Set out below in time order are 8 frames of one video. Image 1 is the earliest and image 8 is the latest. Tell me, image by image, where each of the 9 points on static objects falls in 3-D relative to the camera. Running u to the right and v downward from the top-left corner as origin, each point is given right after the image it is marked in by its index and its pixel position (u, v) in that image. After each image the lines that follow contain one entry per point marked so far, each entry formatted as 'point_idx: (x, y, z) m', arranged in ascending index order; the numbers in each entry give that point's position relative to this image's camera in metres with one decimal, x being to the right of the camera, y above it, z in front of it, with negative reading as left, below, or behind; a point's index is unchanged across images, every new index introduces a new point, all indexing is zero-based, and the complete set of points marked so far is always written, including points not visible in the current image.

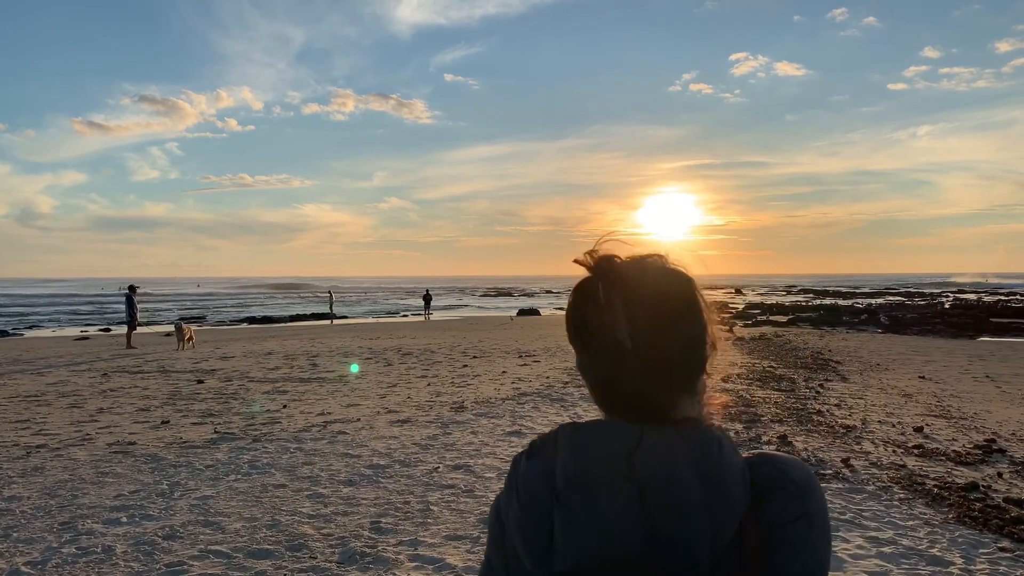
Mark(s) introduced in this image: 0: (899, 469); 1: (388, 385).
0: (+4.3, -2.0, +7.0) m
1: (-2.7, -2.0, +13.9) m
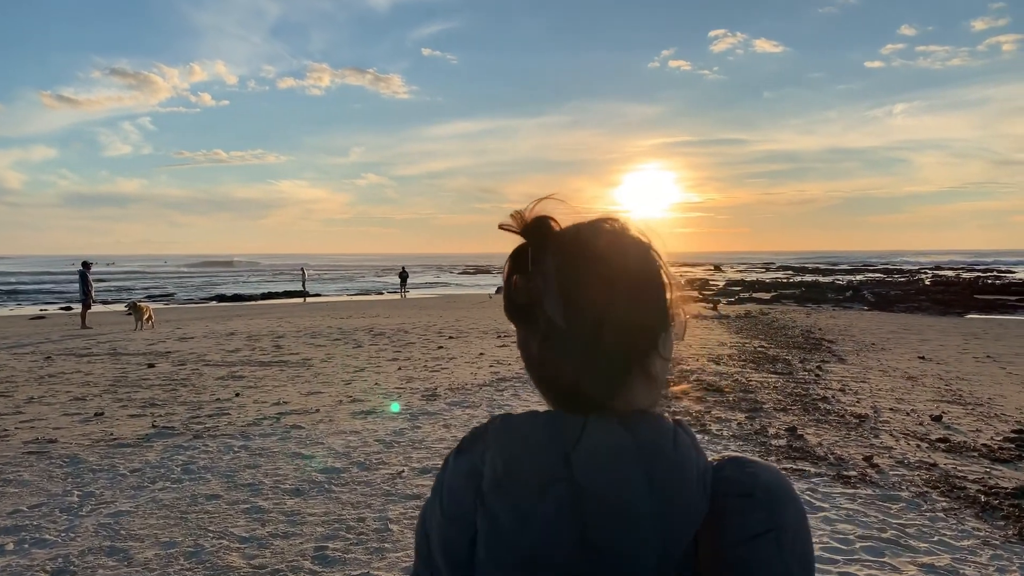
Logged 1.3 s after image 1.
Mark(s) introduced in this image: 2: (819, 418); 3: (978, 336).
0: (+4.1, -1.8, +6.2) m
1: (-3.2, -1.6, +12.8) m
2: (+4.1, -1.7, +8.3) m
3: (+12.5, -1.4, +17.0) m
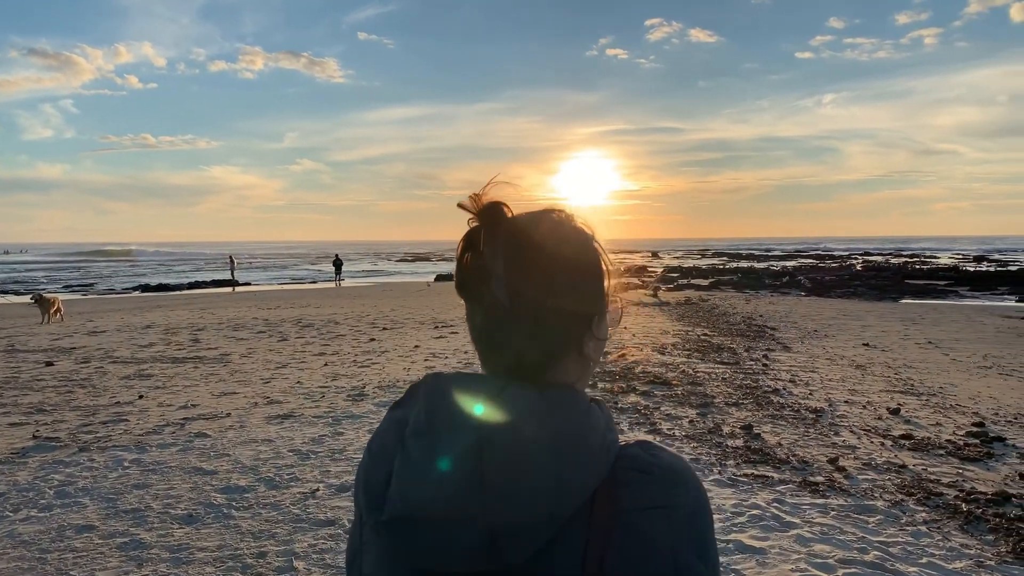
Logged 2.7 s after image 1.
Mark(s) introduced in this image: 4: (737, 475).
0: (+3.5, -1.6, +5.7) m
1: (-4.3, -1.4, +11.6) m
2: (+3.3, -1.6, +7.8) m
3: (+10.9, -0.9, +17.2) m
4: (+2.0, -1.7, +5.6) m
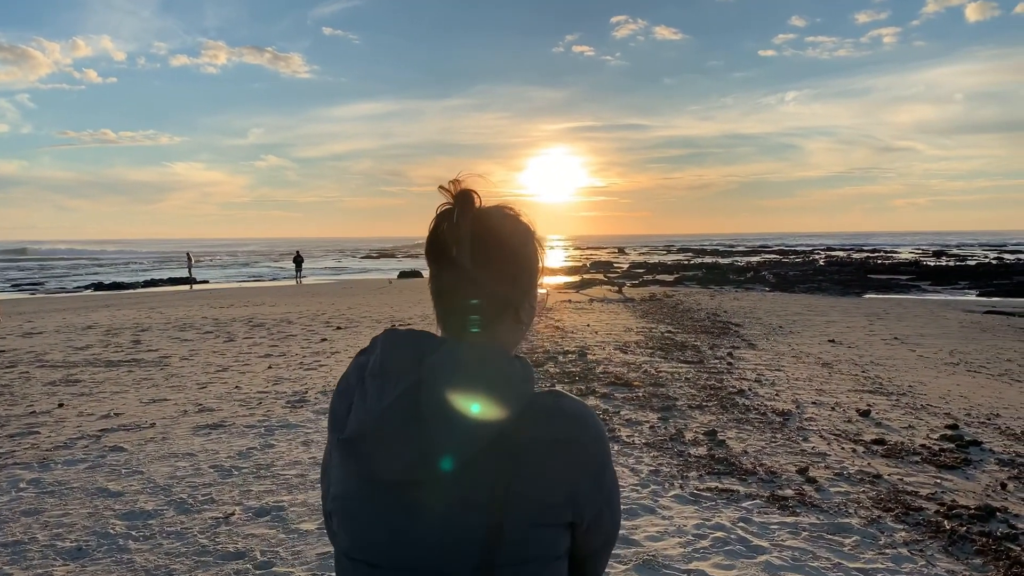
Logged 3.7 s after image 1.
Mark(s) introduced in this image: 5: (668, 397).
0: (+3.0, -1.6, +5.2) m
1: (-5.1, -1.3, +10.8) m
2: (+2.7, -1.5, +7.4) m
3: (+9.9, -0.8, +17.1) m
4: (+1.5, -1.6, +5.1) m
5: (+2.1, -1.5, +8.4) m
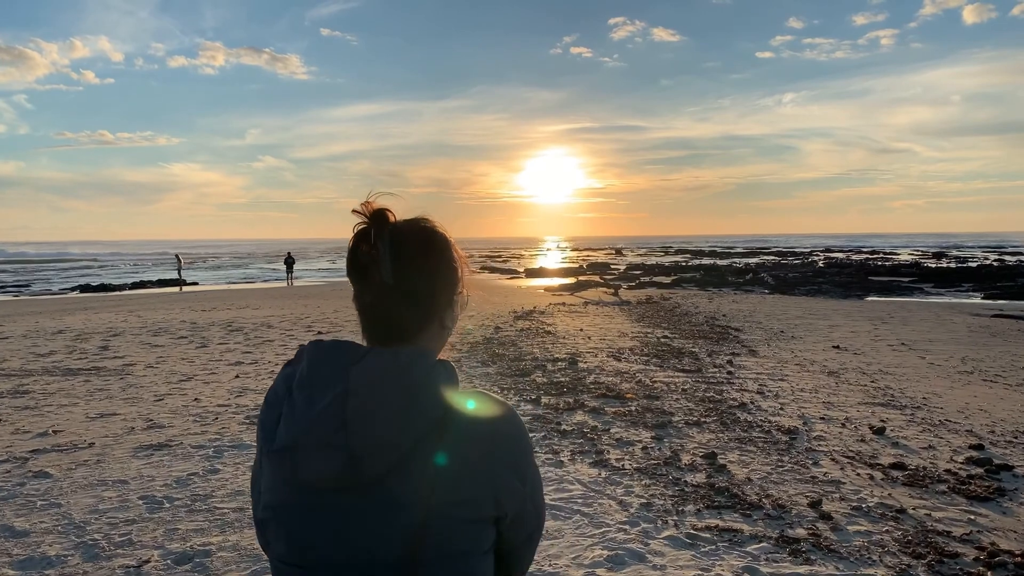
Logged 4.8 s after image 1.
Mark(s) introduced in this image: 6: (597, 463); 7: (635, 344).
0: (+2.8, -1.7, +4.6) m
1: (-5.3, -1.4, +10.1) m
2: (+2.4, -1.6, +6.7) m
3: (+9.6, -0.9, +16.4) m
4: (+1.3, -1.7, +4.4) m
5: (+1.8, -1.5, +7.8) m
6: (+0.8, -1.6, +5.8) m
7: (+2.7, -1.2, +14.0) m
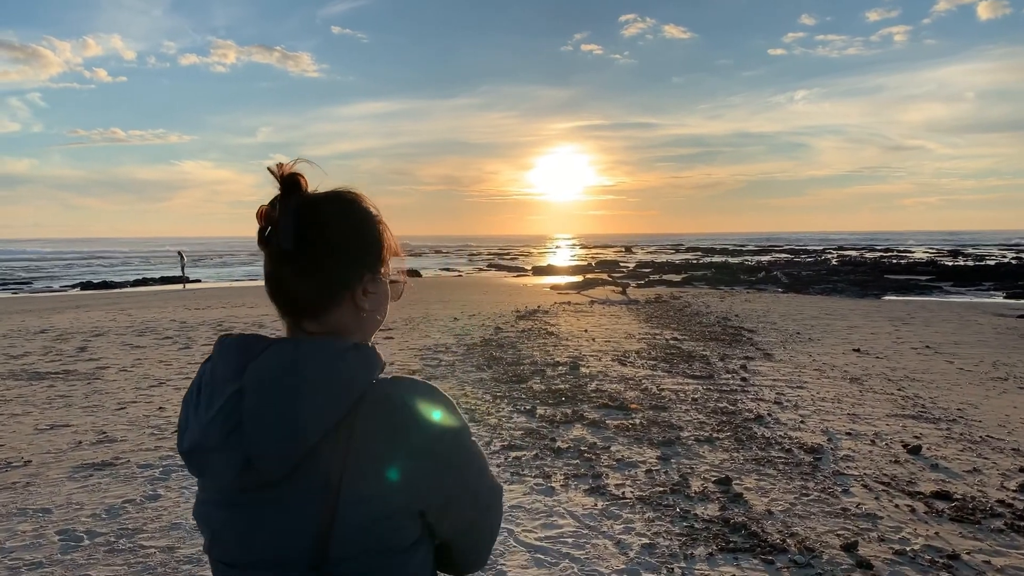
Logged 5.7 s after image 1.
0: (+2.6, -1.7, +3.8) m
1: (-5.4, -1.4, +9.4) m
2: (+2.3, -1.6, +5.9) m
3: (+9.6, -0.9, +15.6) m
4: (+1.1, -1.7, +3.7) m
5: (+1.7, -1.5, +7.0) m
6: (+0.6, -1.6, +5.0) m
7: (+2.7, -1.2, +13.3) m
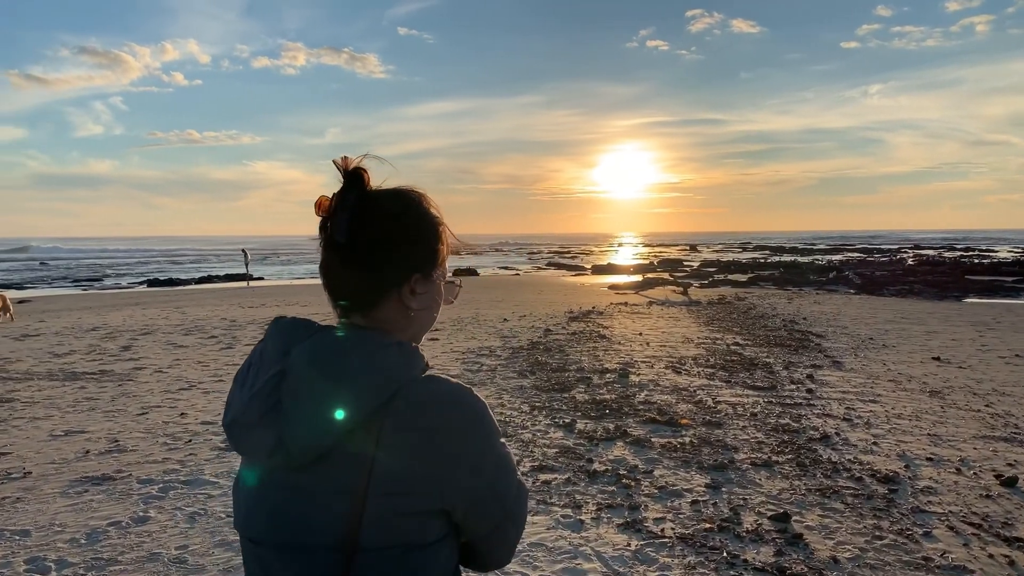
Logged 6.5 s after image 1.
0: (+2.7, -1.7, +3.0) m
1: (-4.8, -1.4, +9.4) m
2: (+2.6, -1.6, +5.2) m
3: (+10.7, -1.0, +14.1) m
4: (+1.2, -1.7, +3.0) m
5: (+2.1, -1.6, +6.3) m
6: (+0.8, -1.6, +4.4) m
7: (+3.6, -1.3, +12.5) m
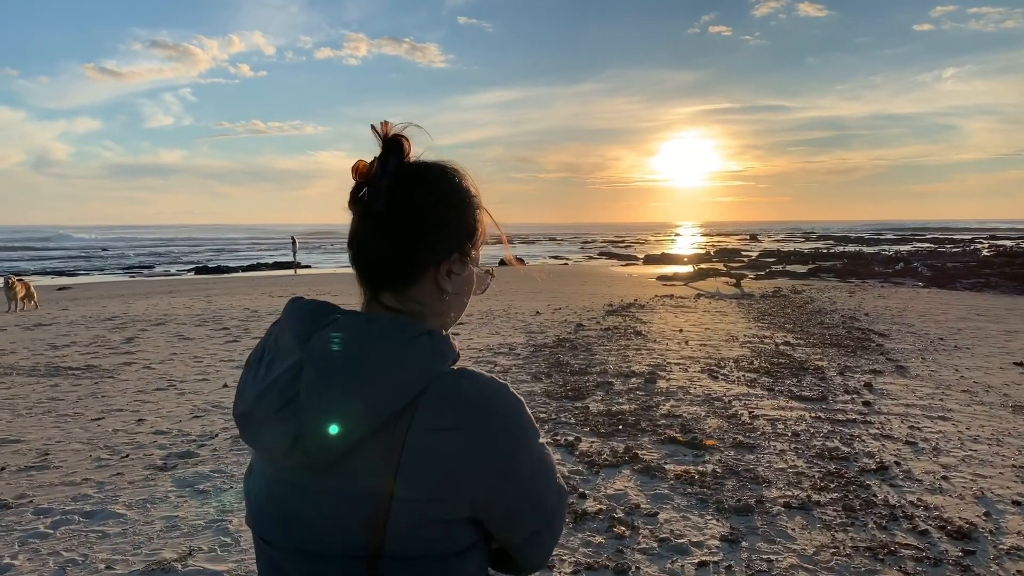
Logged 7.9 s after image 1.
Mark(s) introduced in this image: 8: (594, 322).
0: (+2.3, -1.8, +1.9) m
1: (-4.7, -1.2, +8.8) m
2: (+2.4, -1.7, +4.0) m
3: (+11.2, -0.9, +12.2) m
4: (+0.8, -1.8, +2.0) m
5: (+2.0, -1.6, +5.2) m
6: (+0.5, -1.7, +3.4) m
7: (+4.0, -1.2, +11.2) m
8: (+2.1, -0.9, +15.8) m
